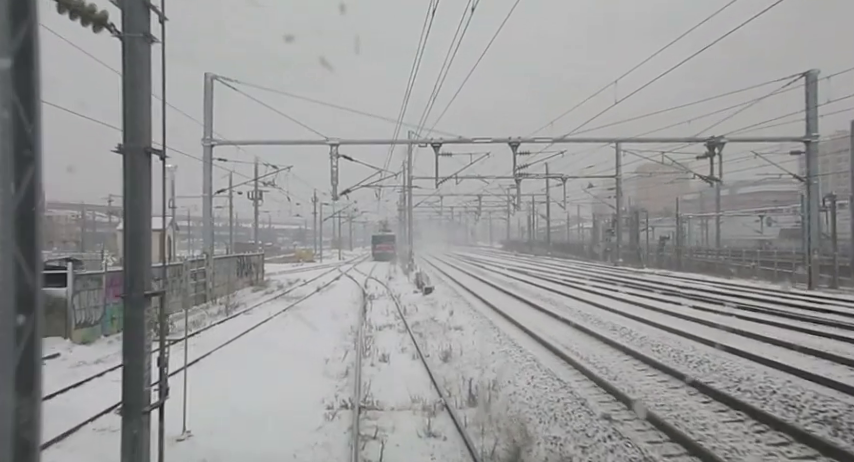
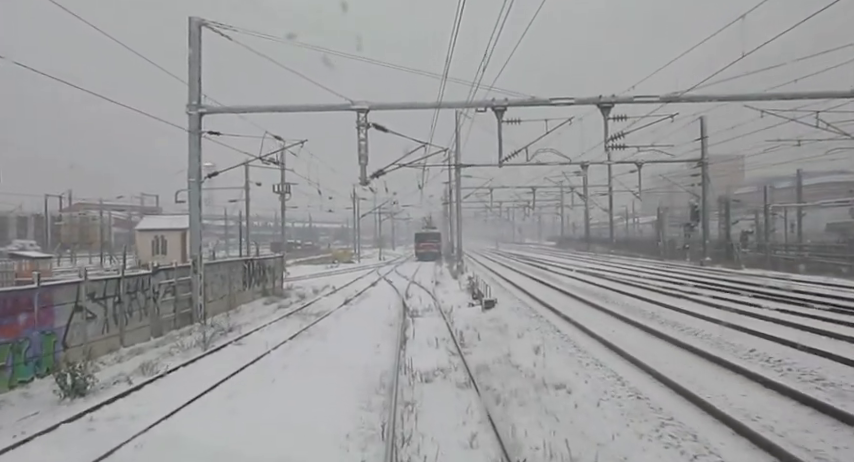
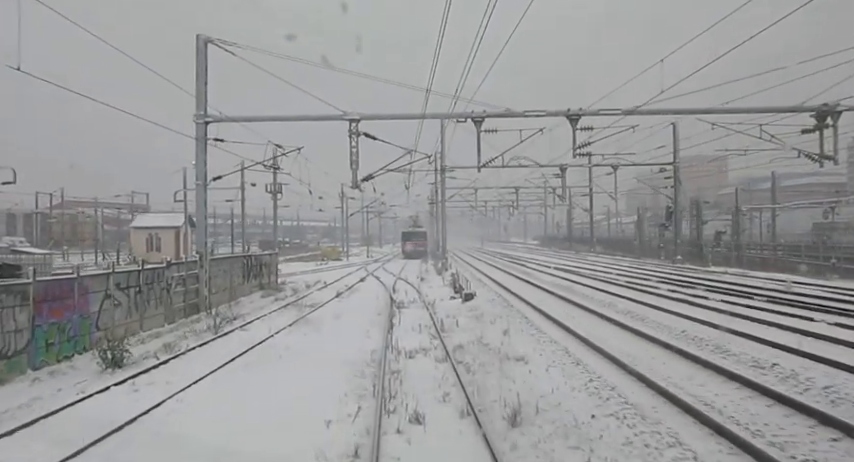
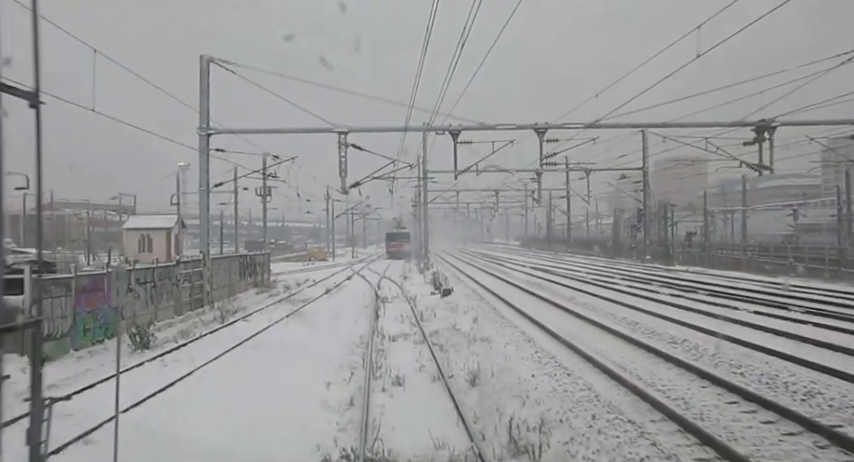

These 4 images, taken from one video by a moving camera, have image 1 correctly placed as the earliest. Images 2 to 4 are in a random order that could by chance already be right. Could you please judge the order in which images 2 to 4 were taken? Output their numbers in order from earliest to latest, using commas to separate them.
4, 3, 2
